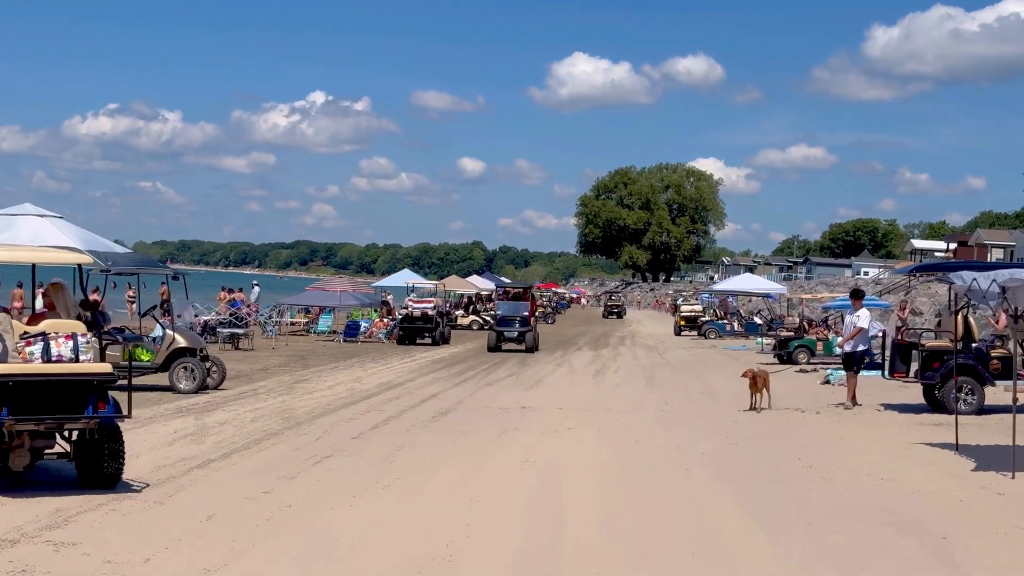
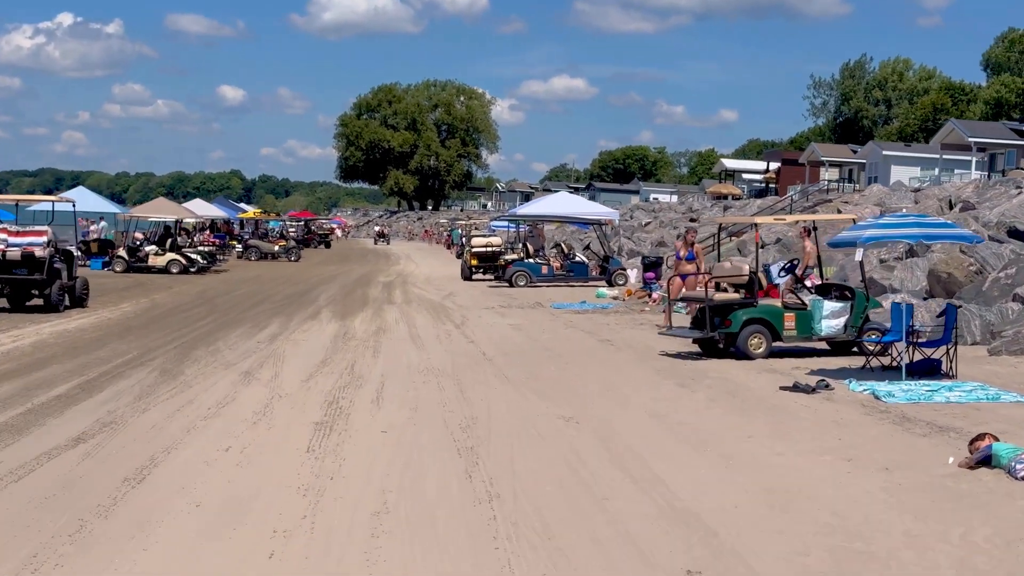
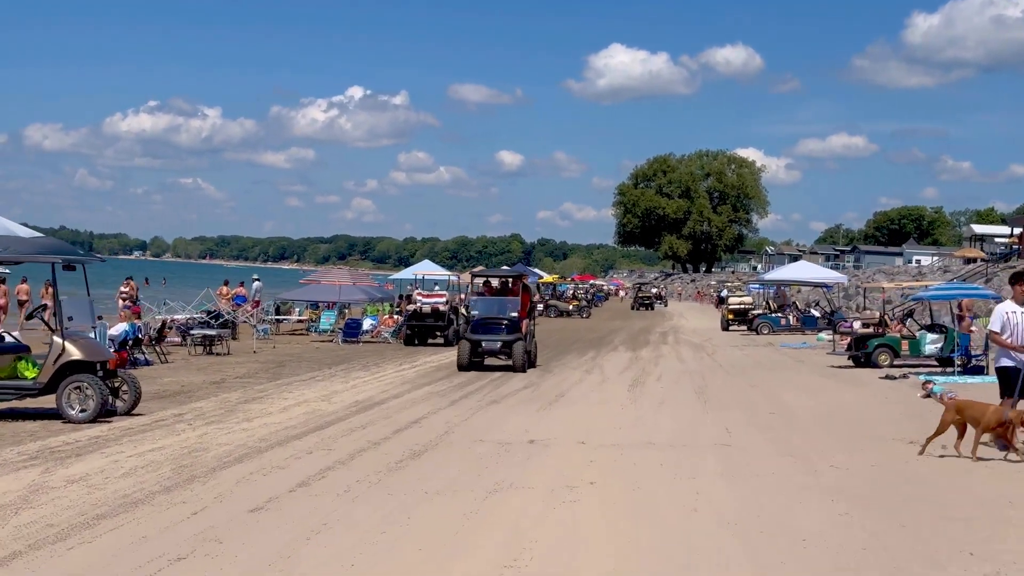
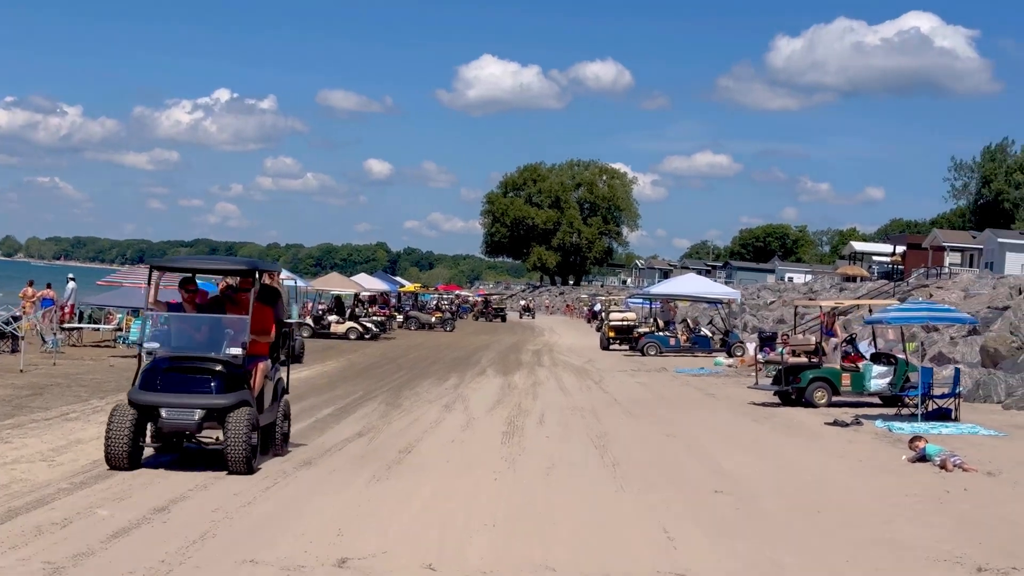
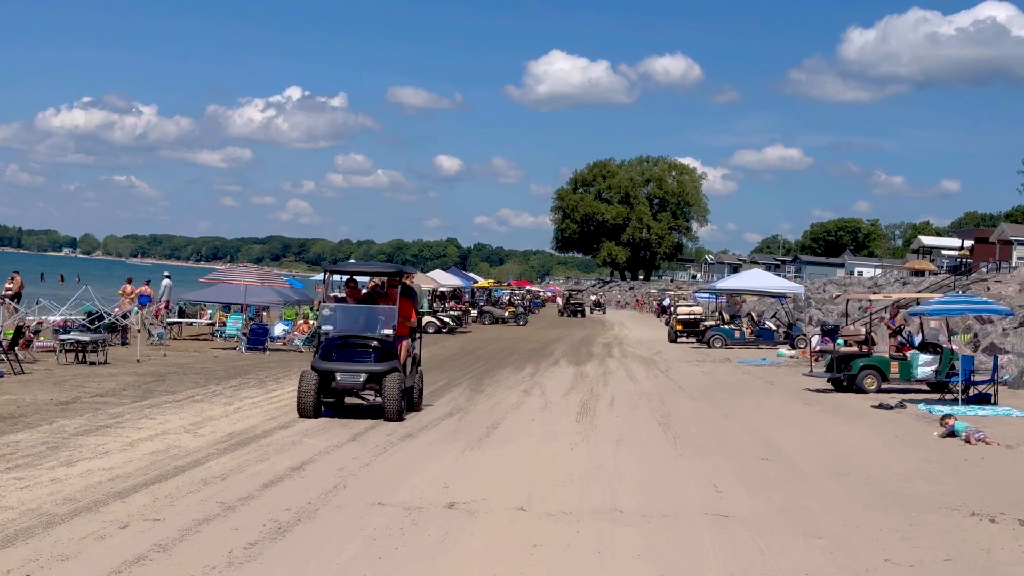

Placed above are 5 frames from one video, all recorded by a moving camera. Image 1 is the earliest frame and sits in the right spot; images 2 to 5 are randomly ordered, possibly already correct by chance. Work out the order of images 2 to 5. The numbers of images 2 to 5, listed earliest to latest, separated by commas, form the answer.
3, 5, 4, 2
